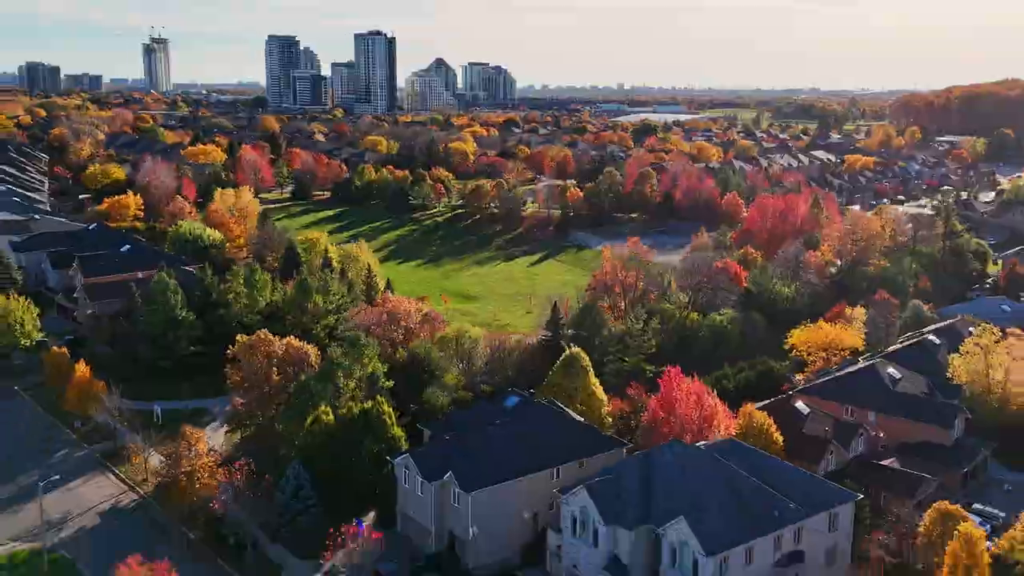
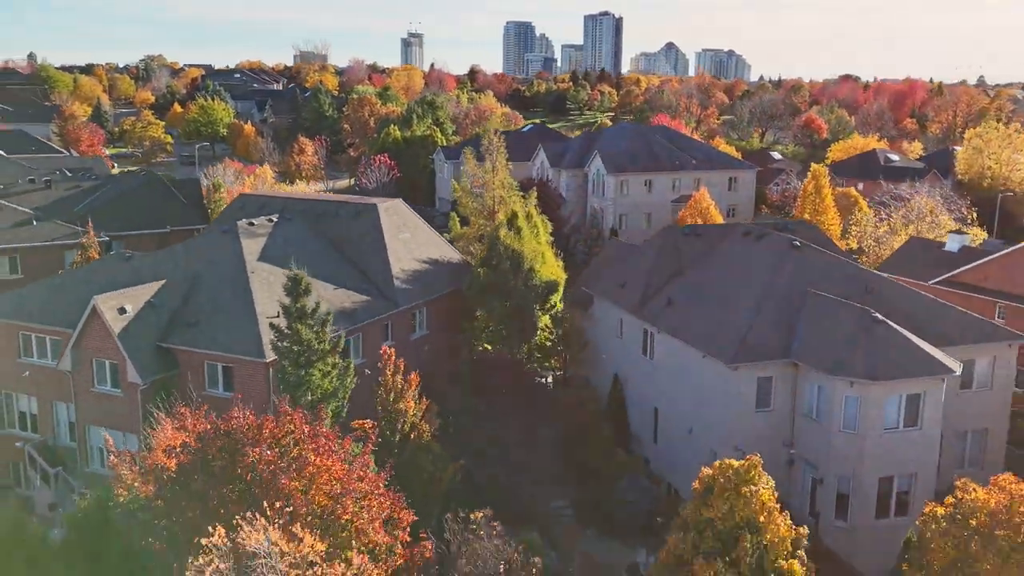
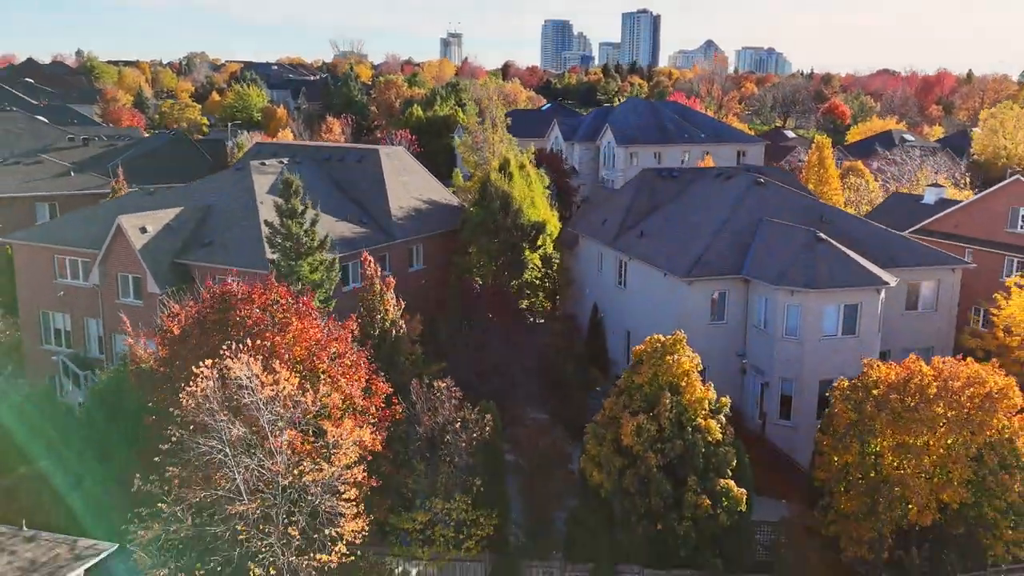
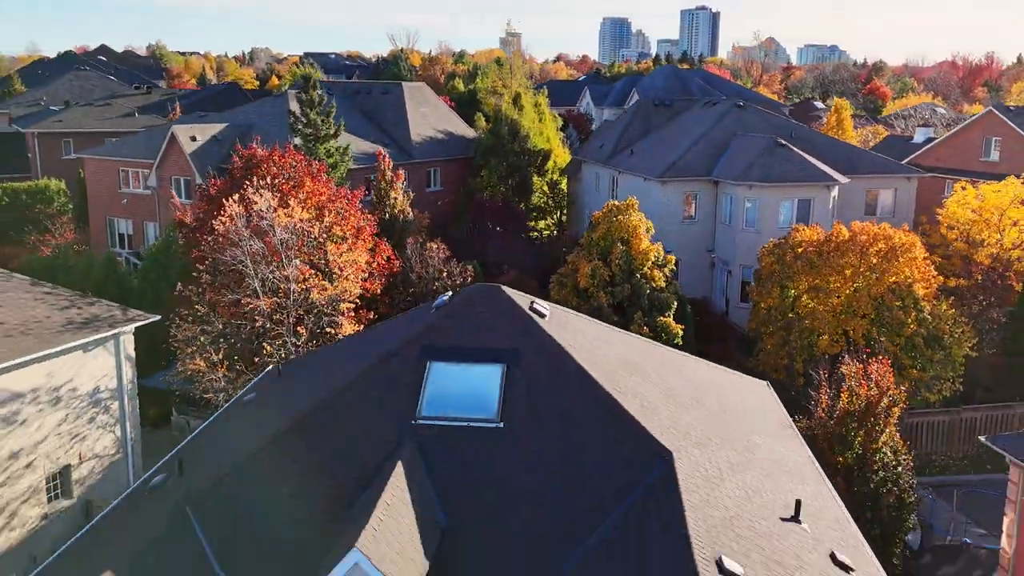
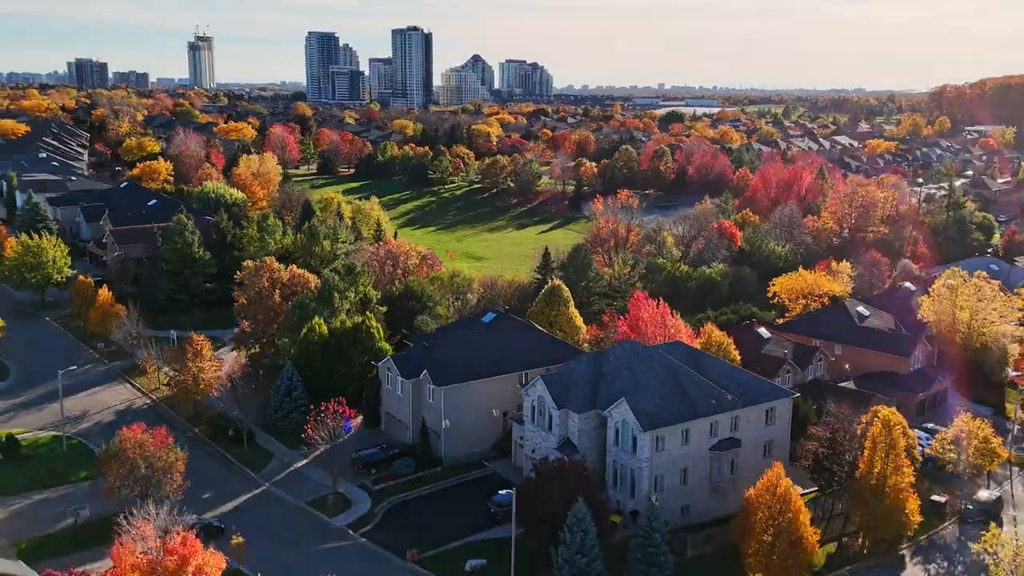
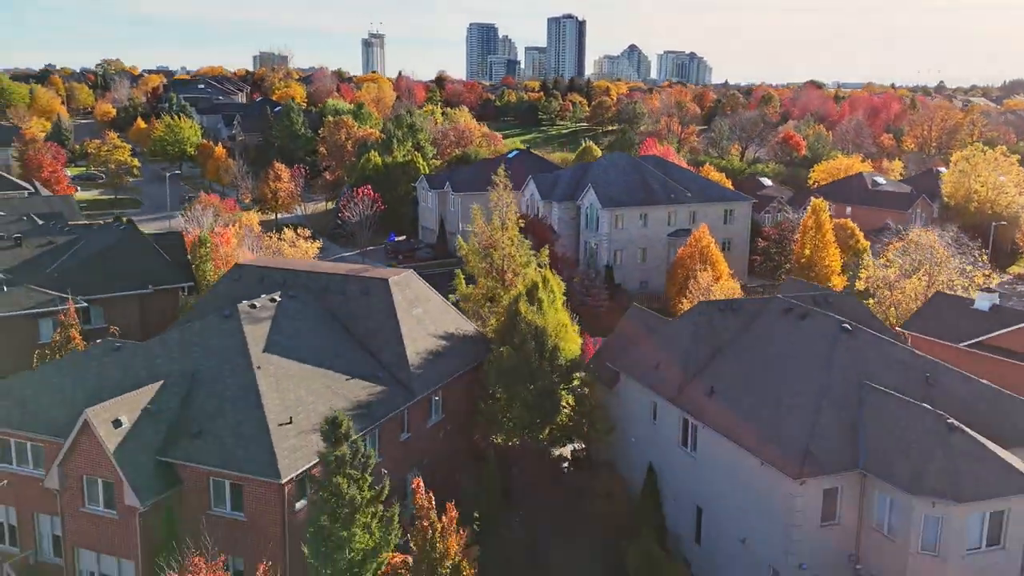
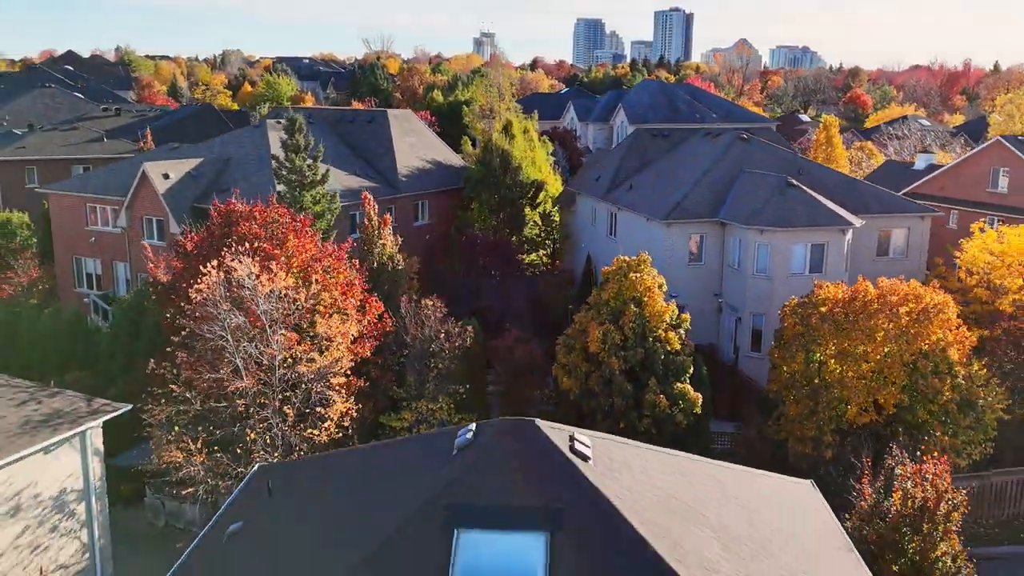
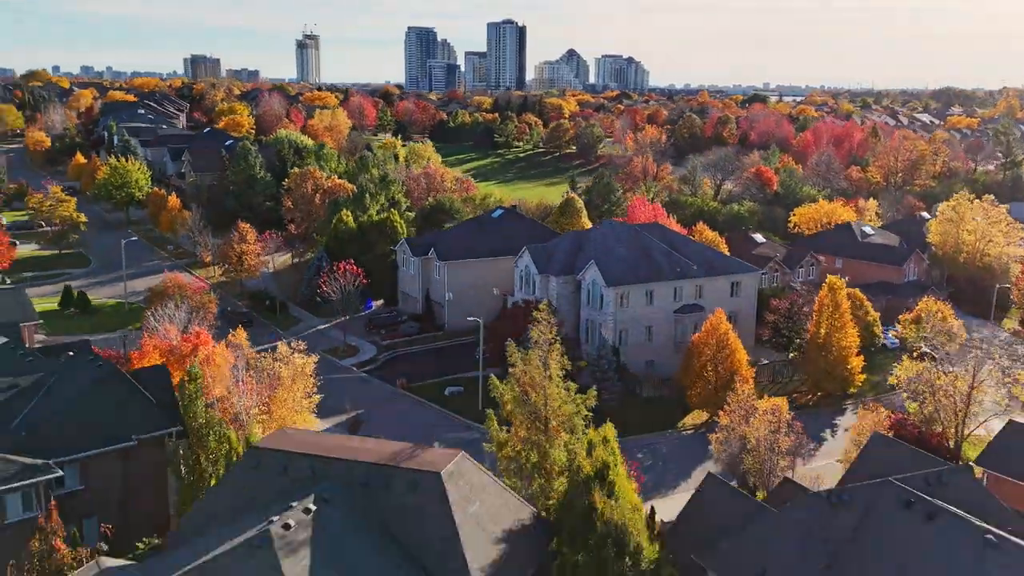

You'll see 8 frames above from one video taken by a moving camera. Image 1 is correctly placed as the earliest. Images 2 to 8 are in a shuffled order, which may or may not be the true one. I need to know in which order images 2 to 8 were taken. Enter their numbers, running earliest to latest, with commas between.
5, 8, 6, 2, 3, 7, 4
